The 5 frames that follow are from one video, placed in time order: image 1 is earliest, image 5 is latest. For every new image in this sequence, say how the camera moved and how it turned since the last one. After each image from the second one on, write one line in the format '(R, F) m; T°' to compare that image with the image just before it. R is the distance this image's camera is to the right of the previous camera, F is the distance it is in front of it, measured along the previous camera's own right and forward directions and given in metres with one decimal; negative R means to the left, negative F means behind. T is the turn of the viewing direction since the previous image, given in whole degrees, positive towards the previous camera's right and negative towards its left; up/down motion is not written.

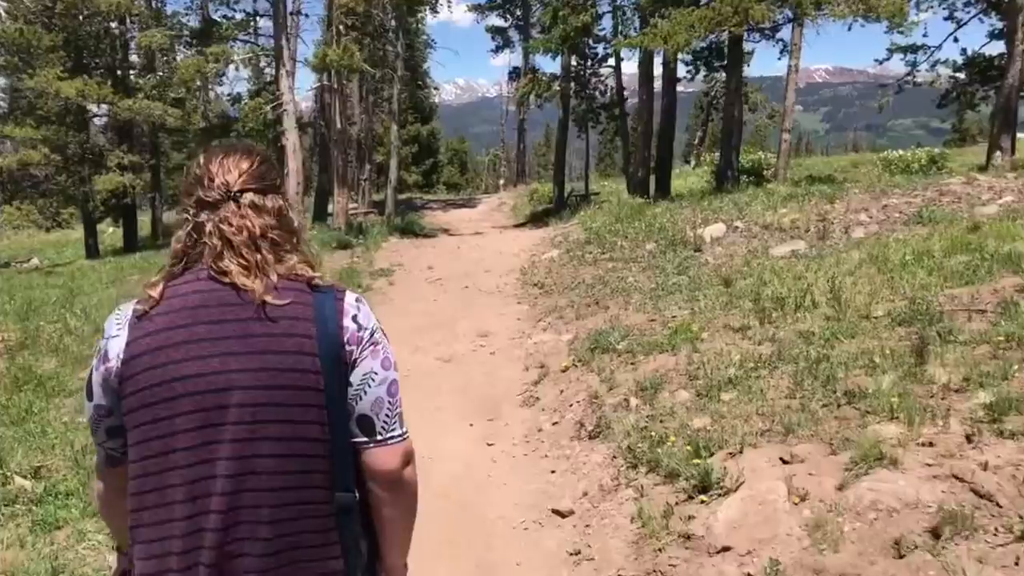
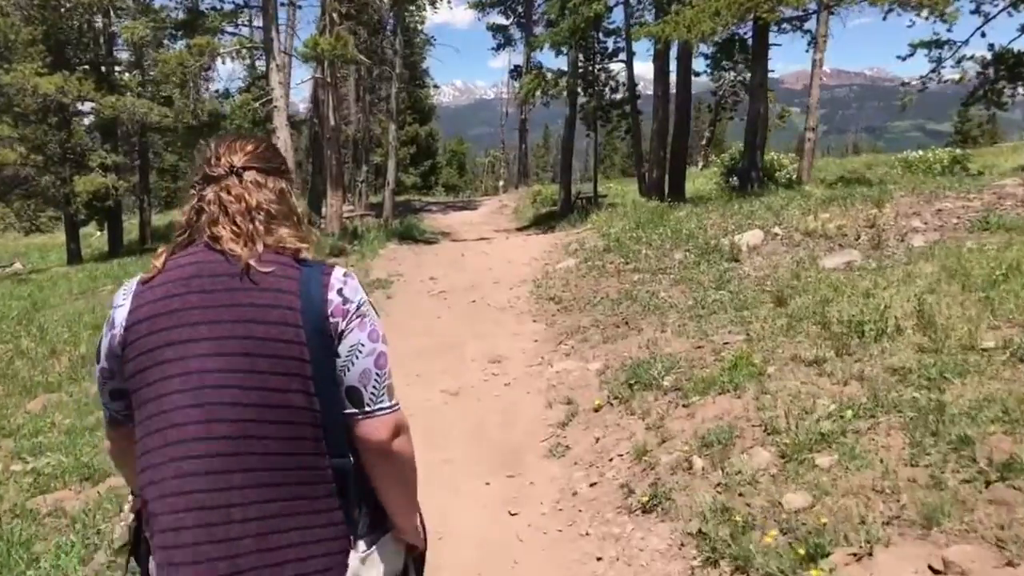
(-0.2, +1.4) m; 0°
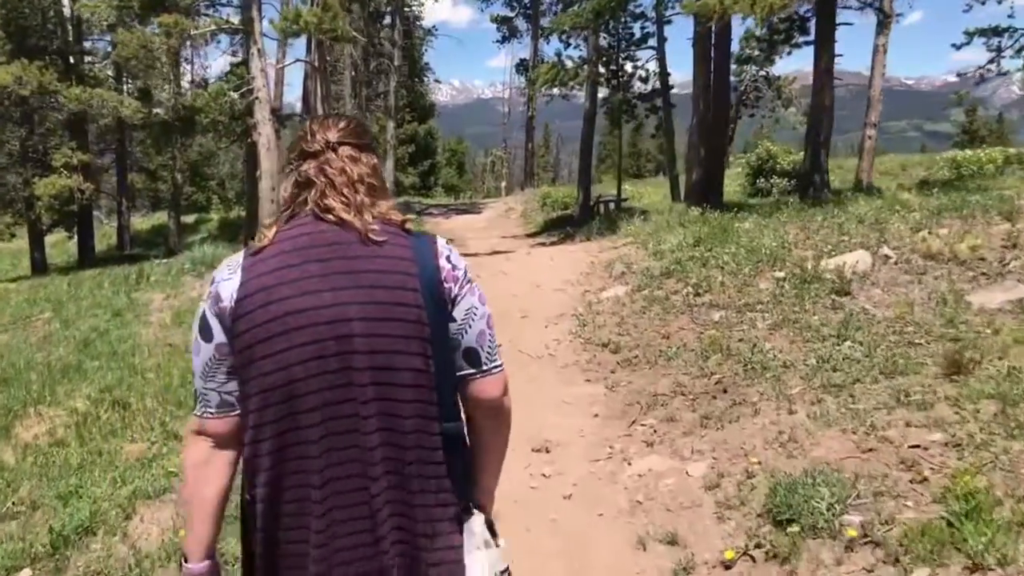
(-0.4, +2.7) m; 0°
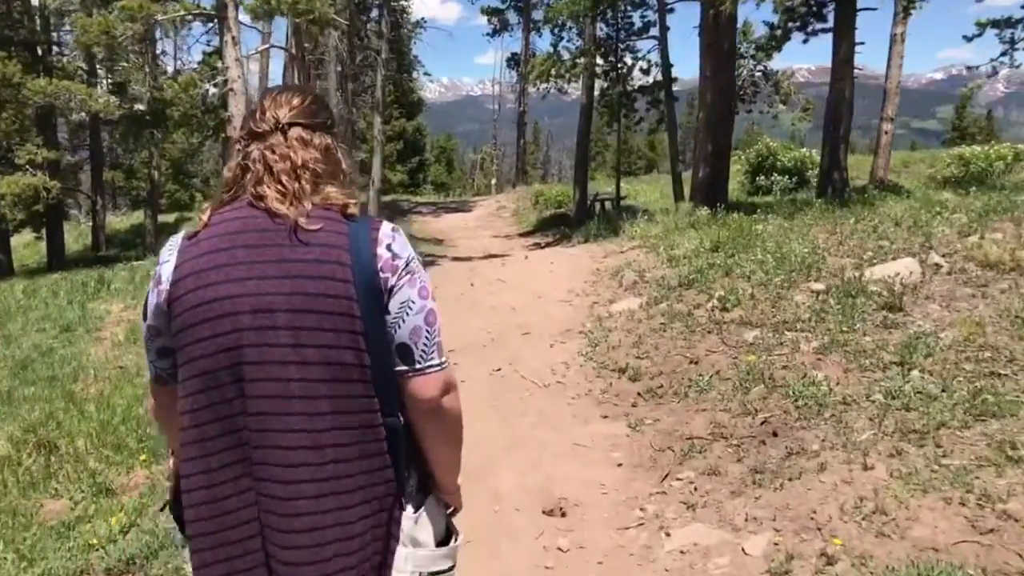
(-0.1, +1.2) m; +1°
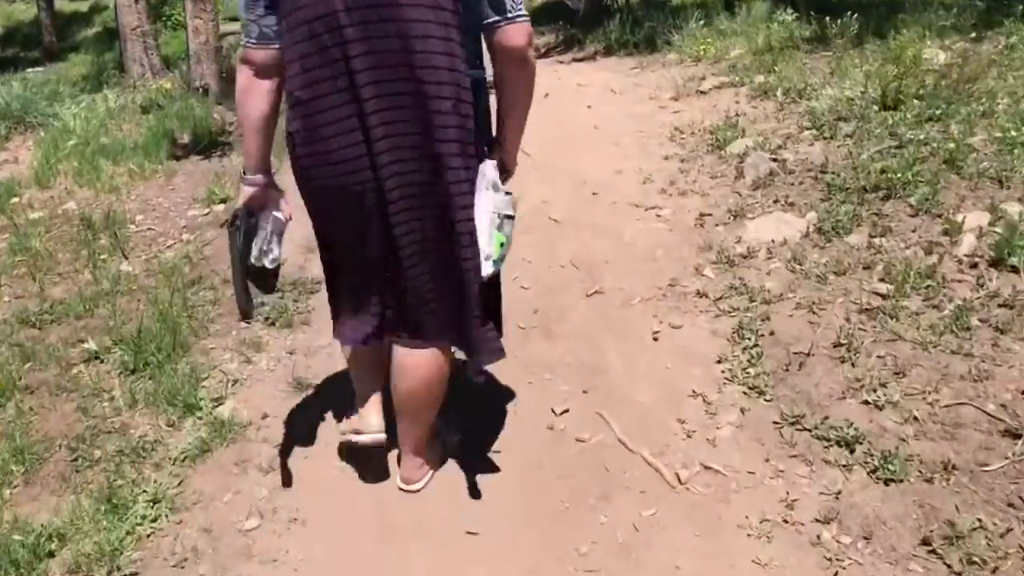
(-0.5, +4.2) m; +2°
